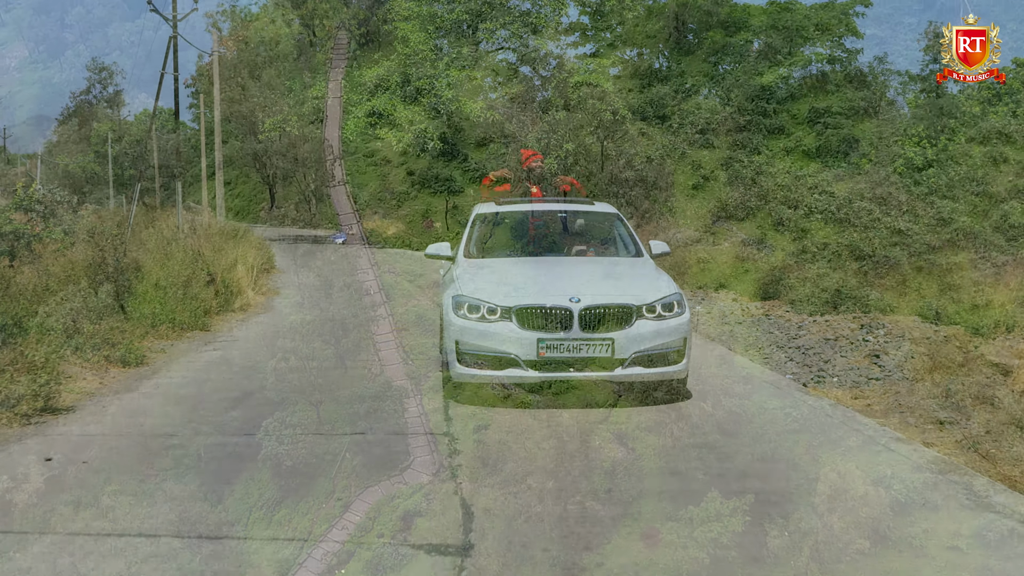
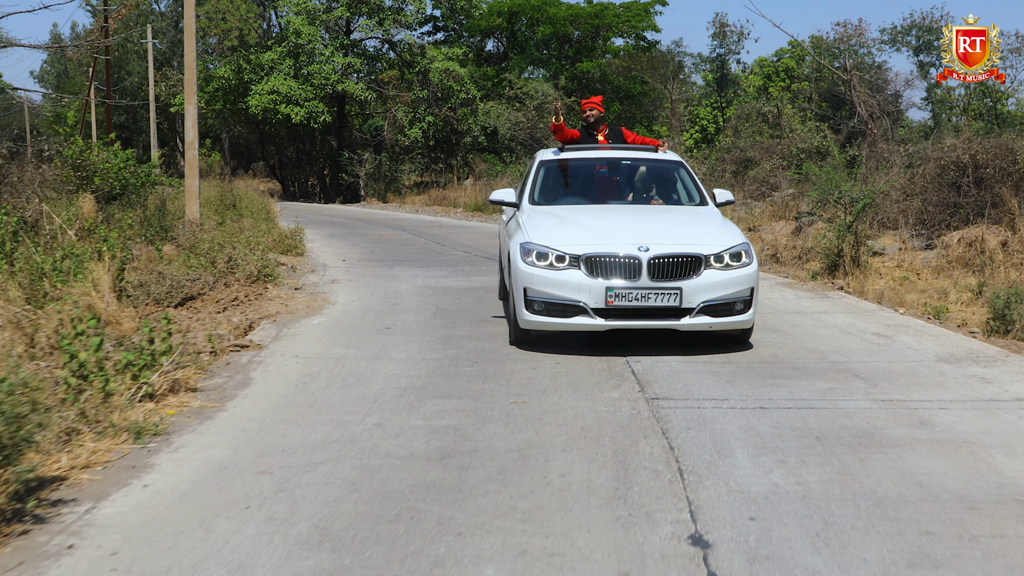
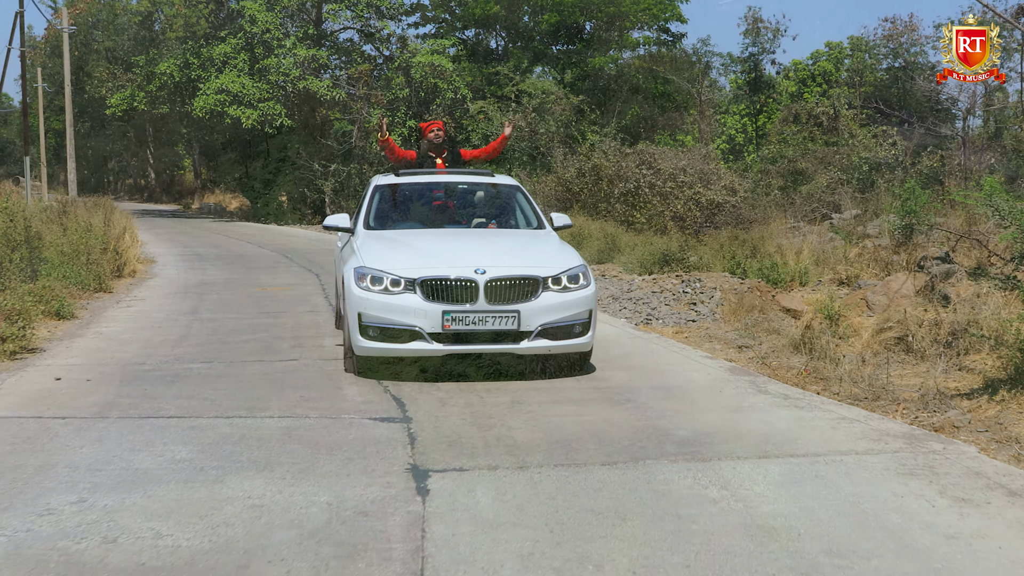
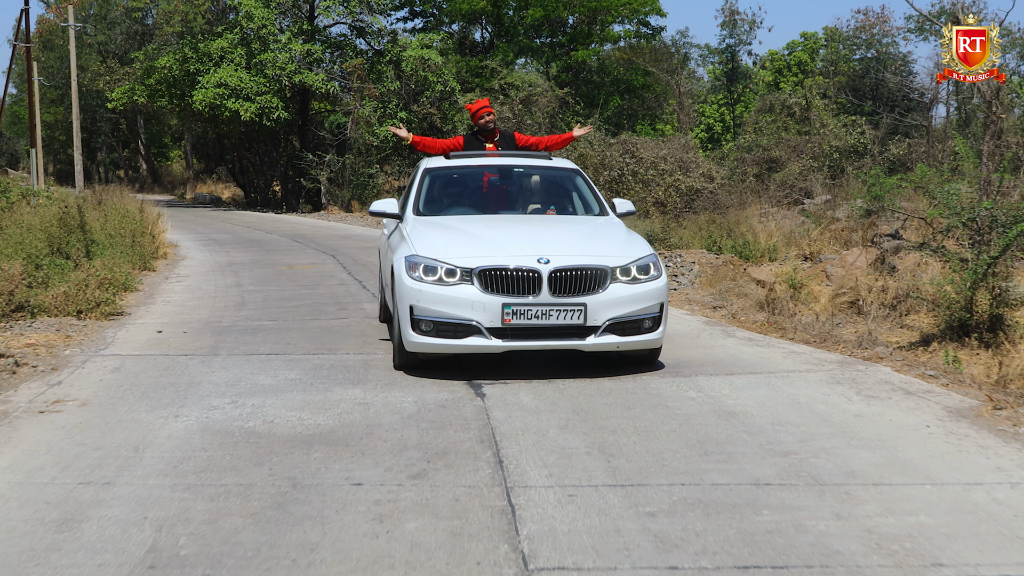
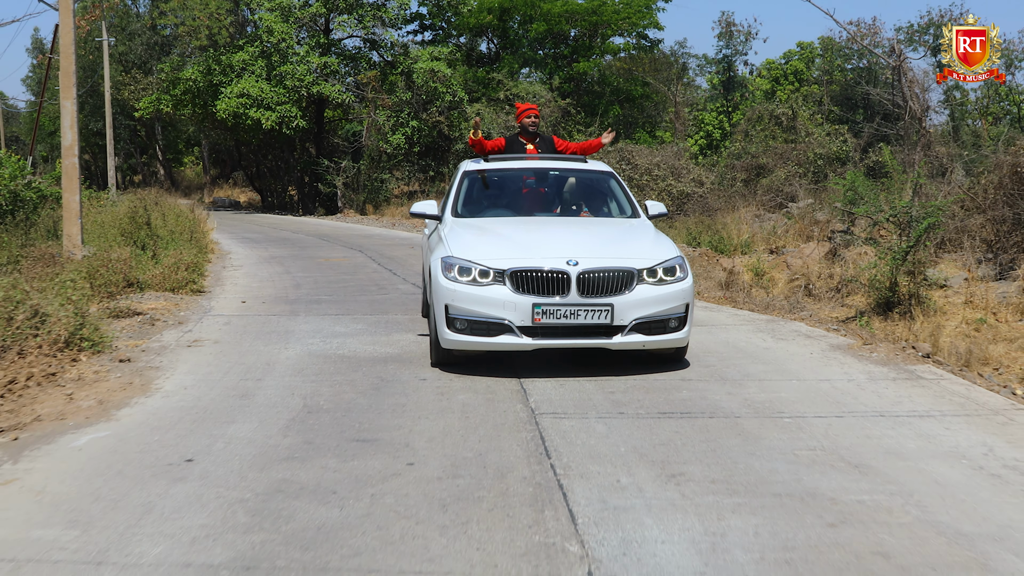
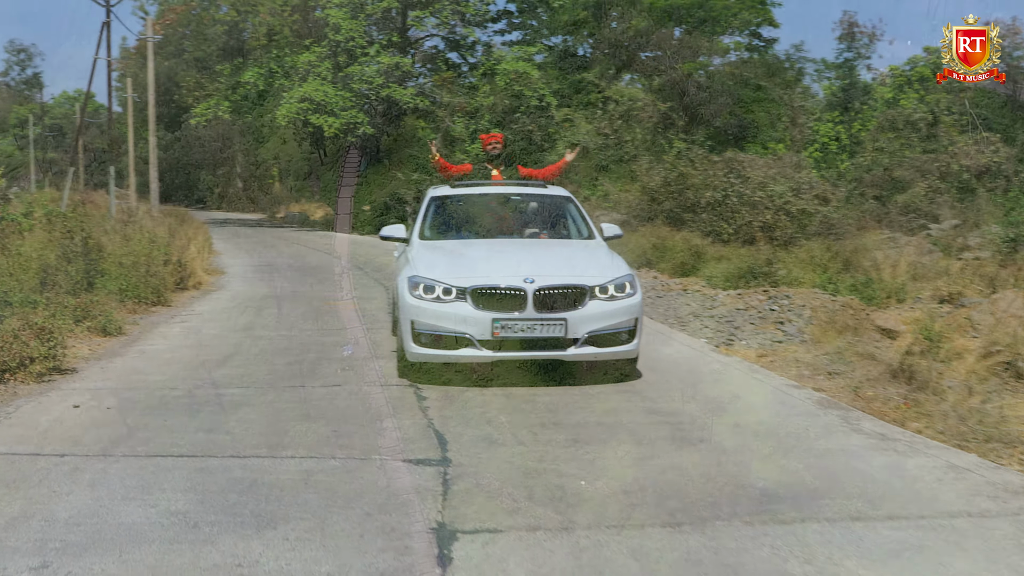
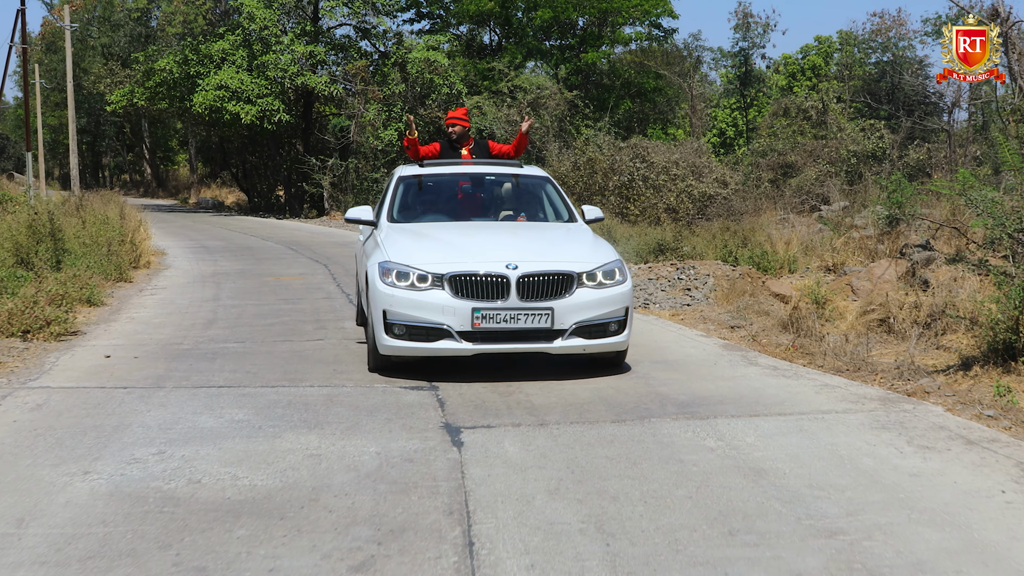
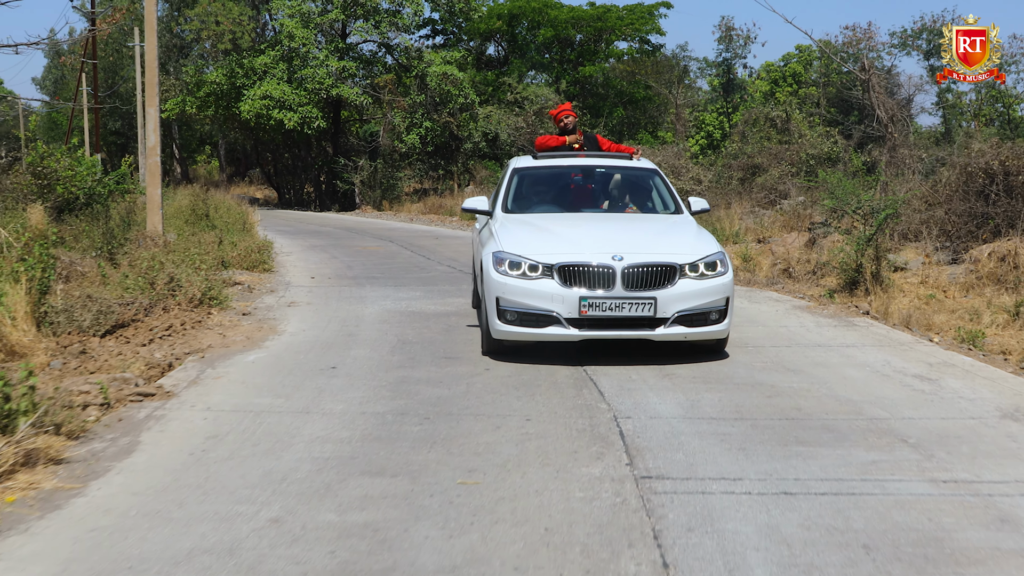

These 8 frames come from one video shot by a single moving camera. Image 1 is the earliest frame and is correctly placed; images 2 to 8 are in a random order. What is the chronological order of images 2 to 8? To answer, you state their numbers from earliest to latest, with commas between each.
6, 3, 7, 4, 5, 8, 2
